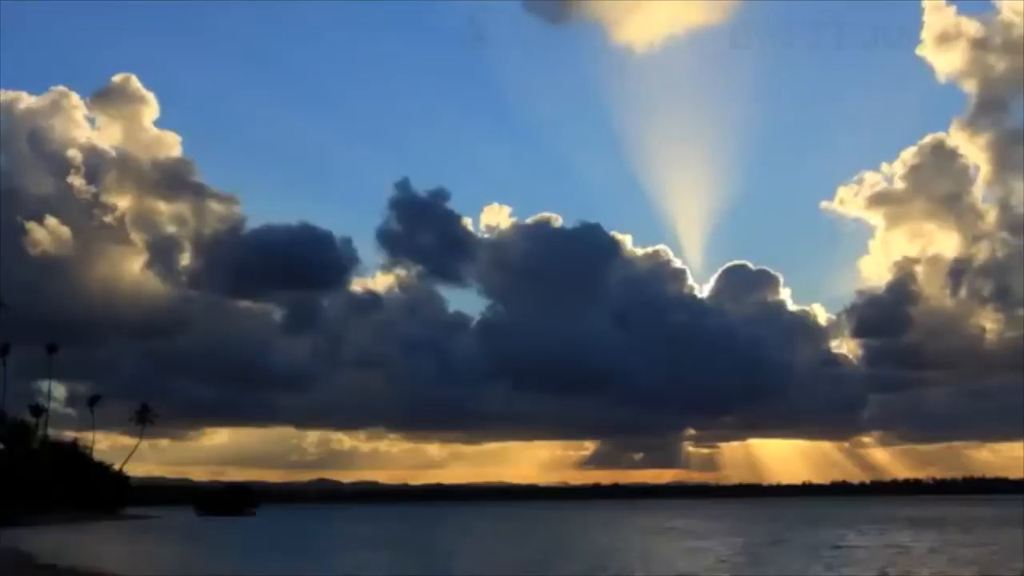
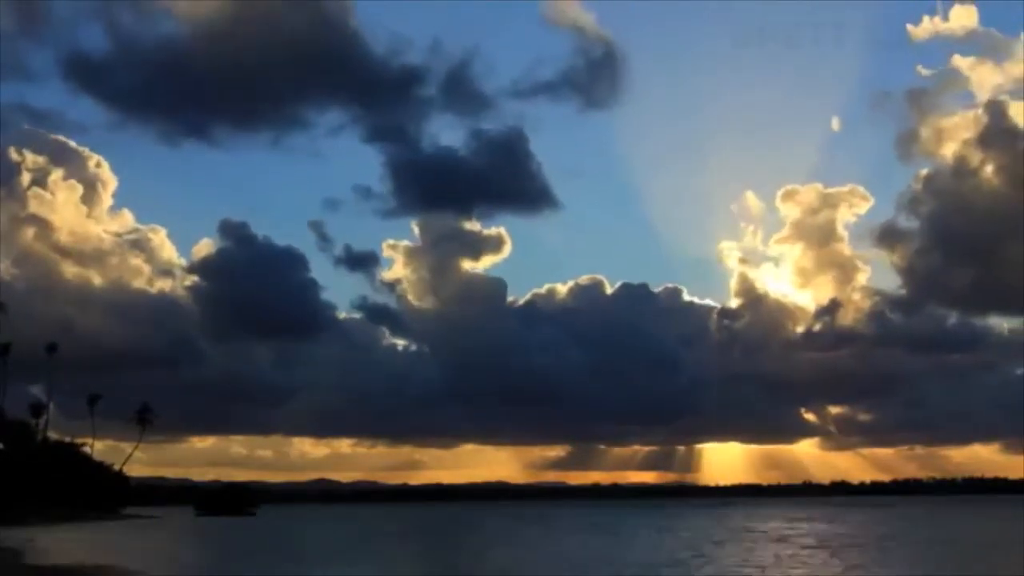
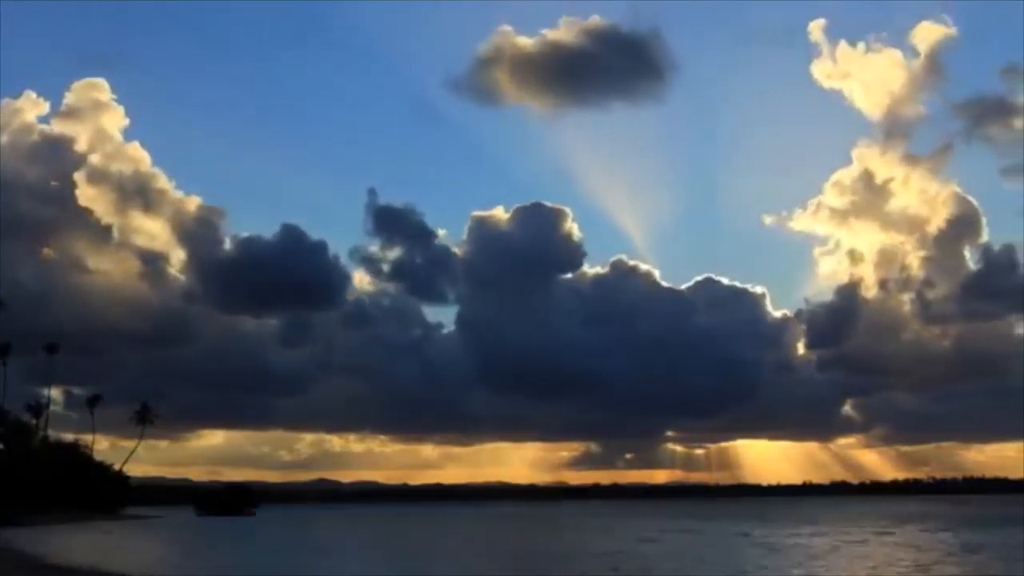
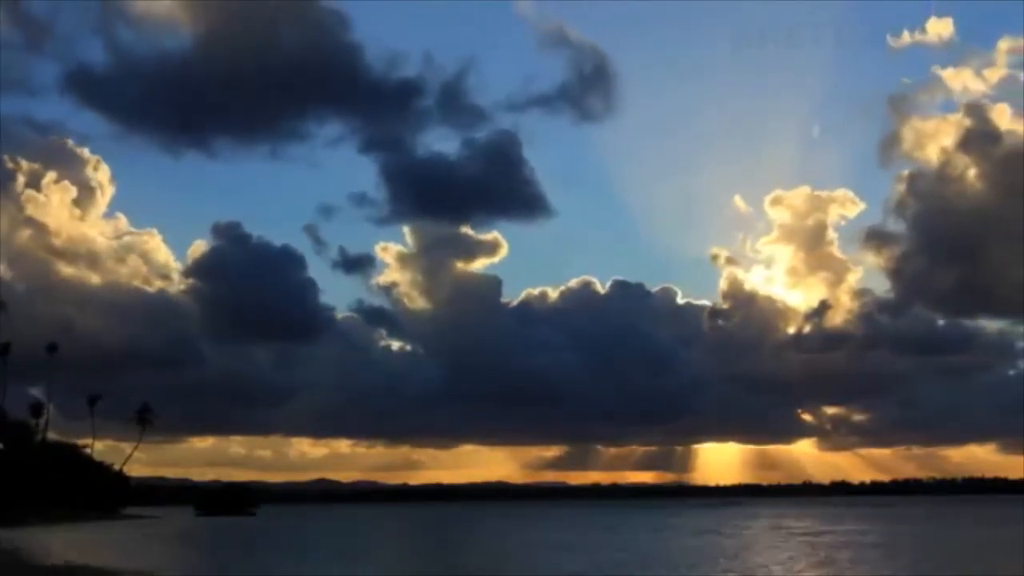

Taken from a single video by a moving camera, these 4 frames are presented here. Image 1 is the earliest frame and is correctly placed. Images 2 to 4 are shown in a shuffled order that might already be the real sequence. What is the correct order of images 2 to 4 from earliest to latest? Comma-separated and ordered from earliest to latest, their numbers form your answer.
3, 2, 4
